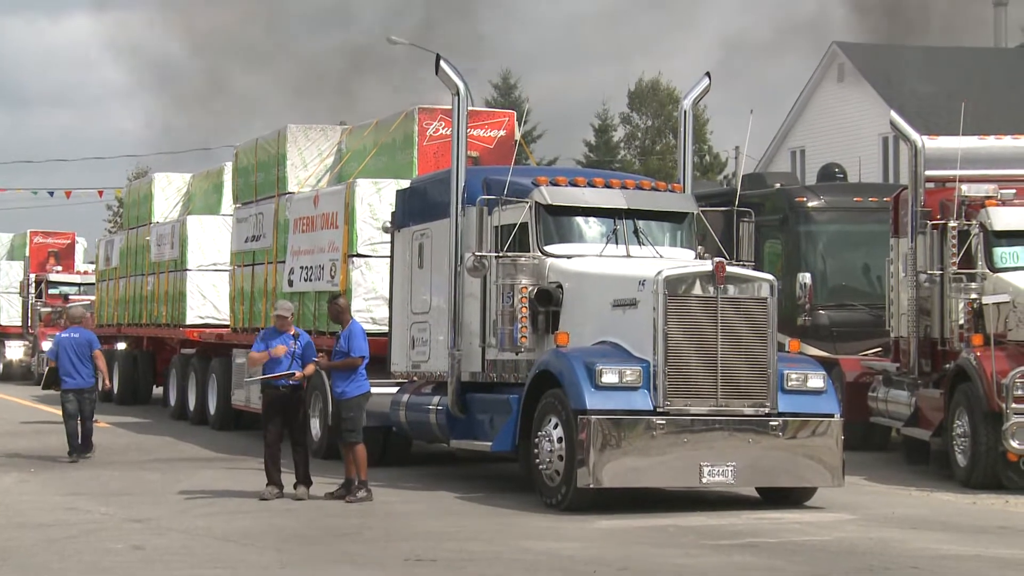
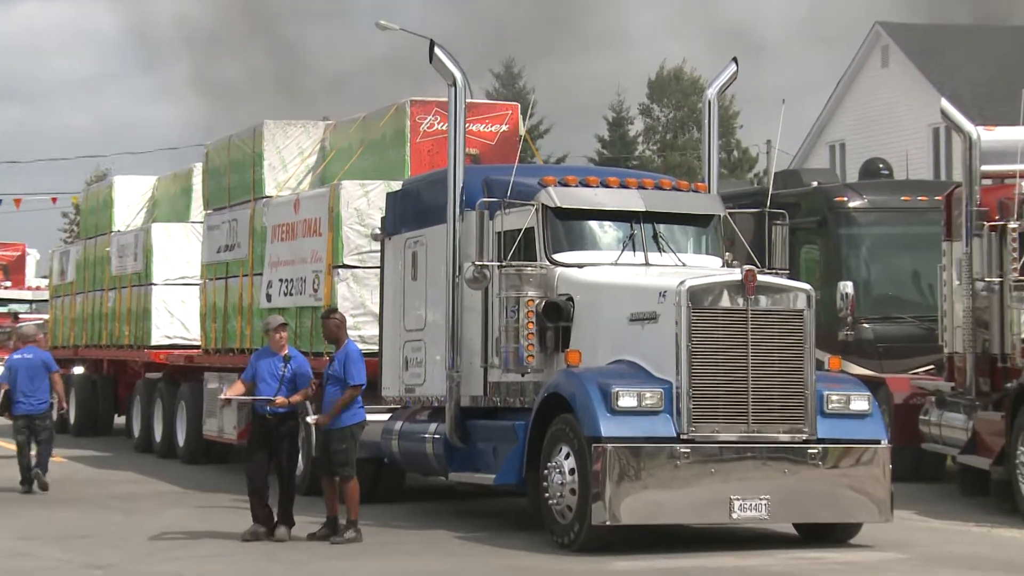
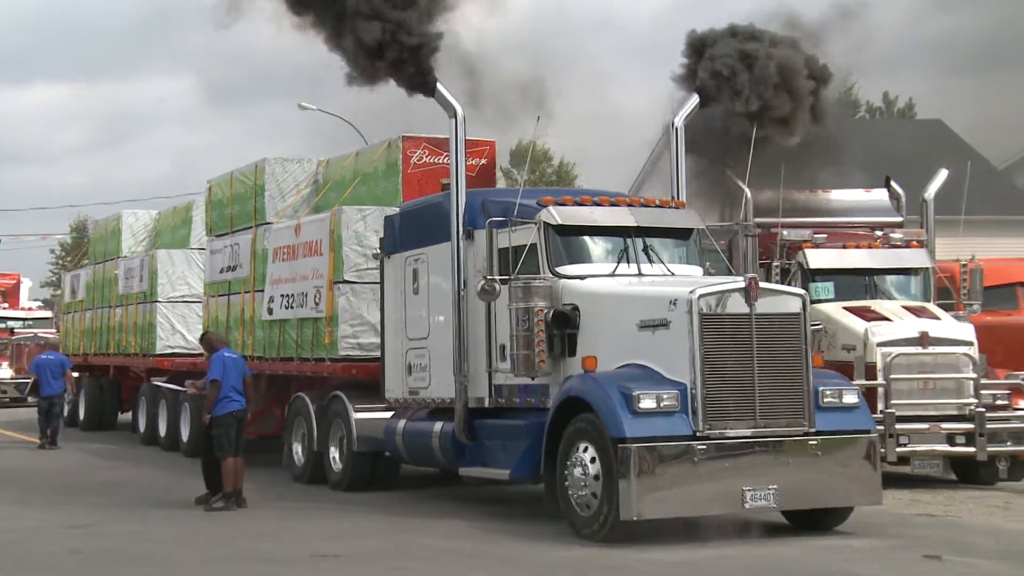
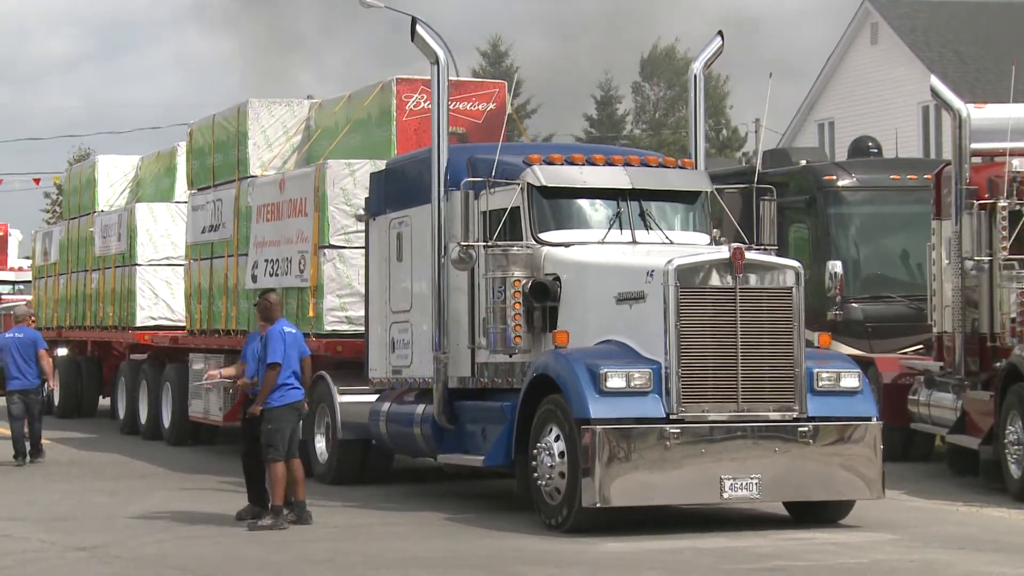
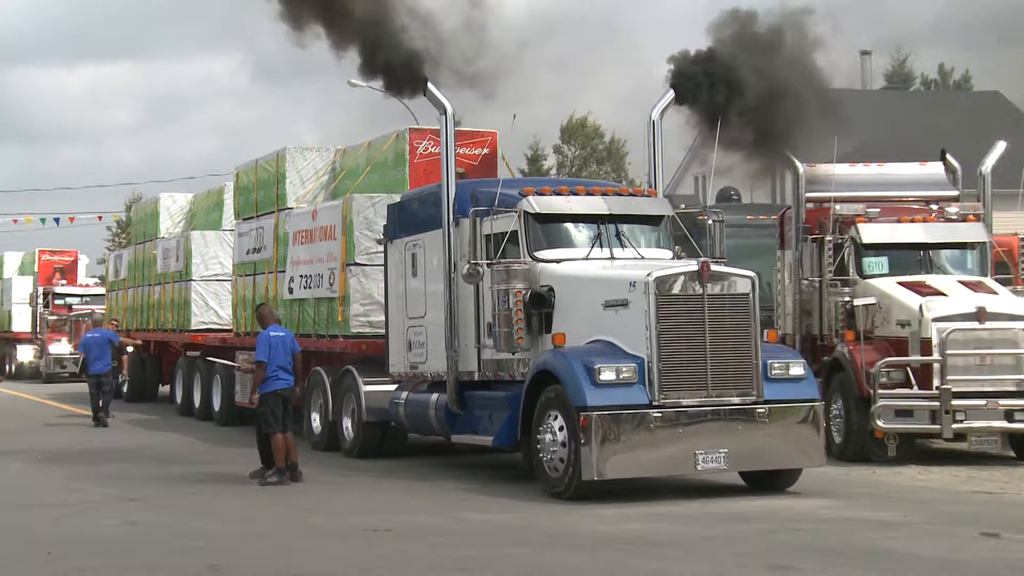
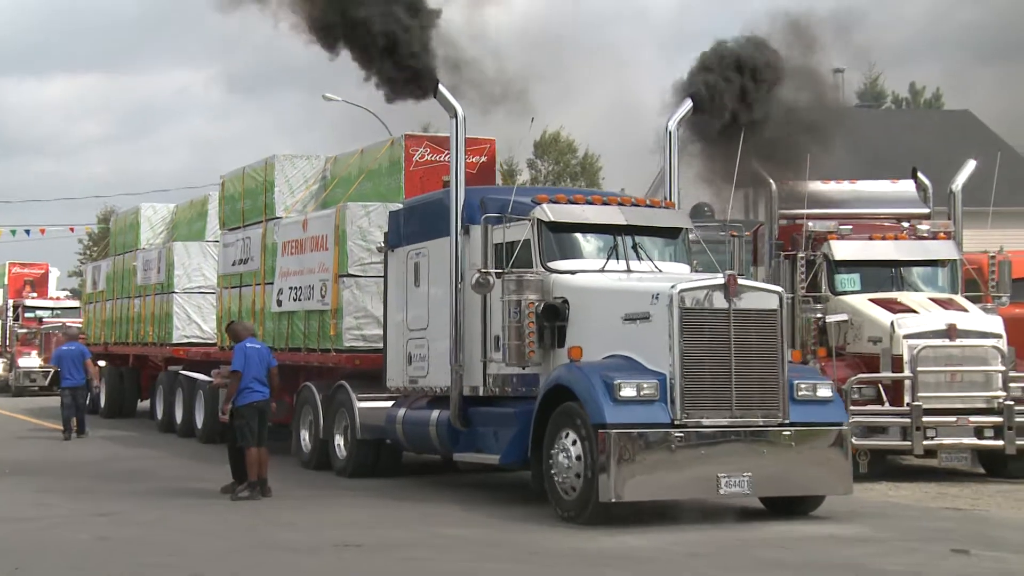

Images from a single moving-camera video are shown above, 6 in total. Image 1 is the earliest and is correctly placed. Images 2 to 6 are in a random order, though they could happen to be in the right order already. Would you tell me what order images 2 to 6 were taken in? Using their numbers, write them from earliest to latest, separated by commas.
2, 4, 5, 6, 3
